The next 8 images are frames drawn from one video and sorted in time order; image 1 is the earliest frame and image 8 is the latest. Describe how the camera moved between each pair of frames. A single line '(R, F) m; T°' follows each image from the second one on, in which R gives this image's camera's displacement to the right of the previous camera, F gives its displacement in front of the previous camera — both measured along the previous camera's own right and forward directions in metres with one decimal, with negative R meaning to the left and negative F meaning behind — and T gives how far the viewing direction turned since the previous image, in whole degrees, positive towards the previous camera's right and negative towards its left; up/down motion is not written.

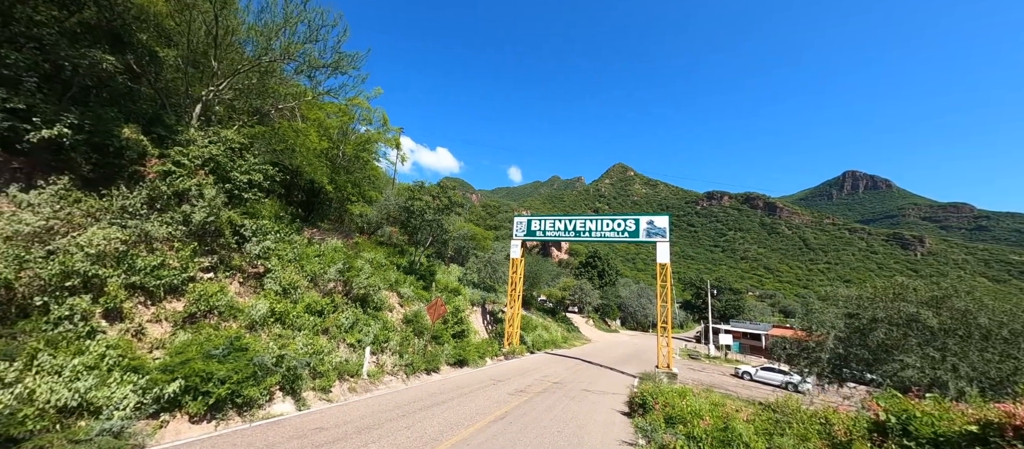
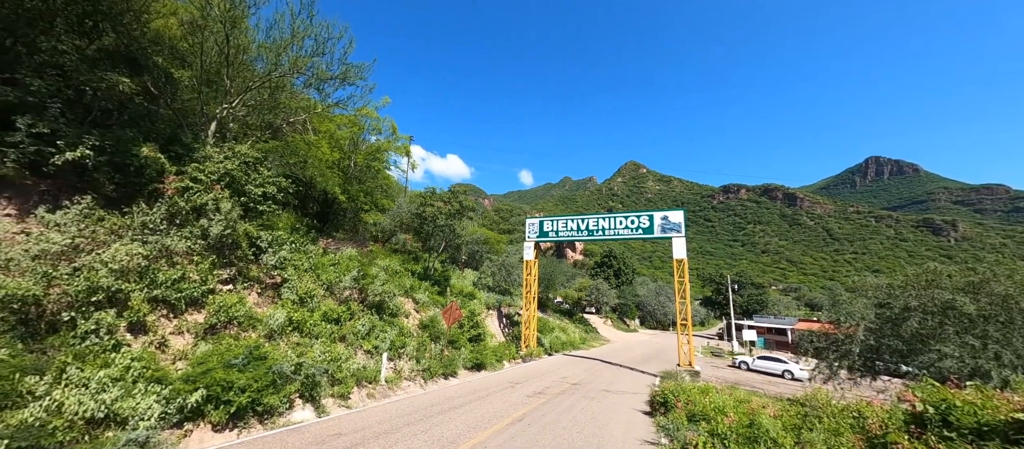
(+0.1, 0.0) m; -2°
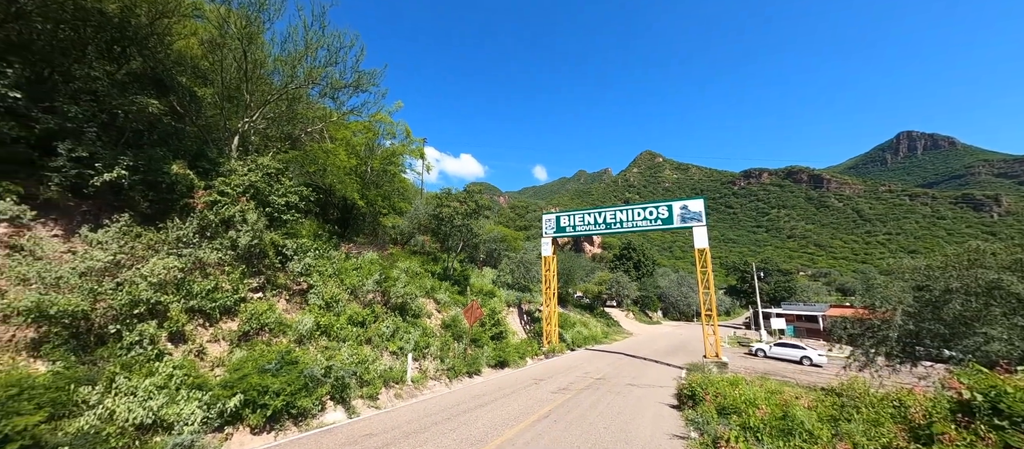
(0.0, 0.0) m; -3°
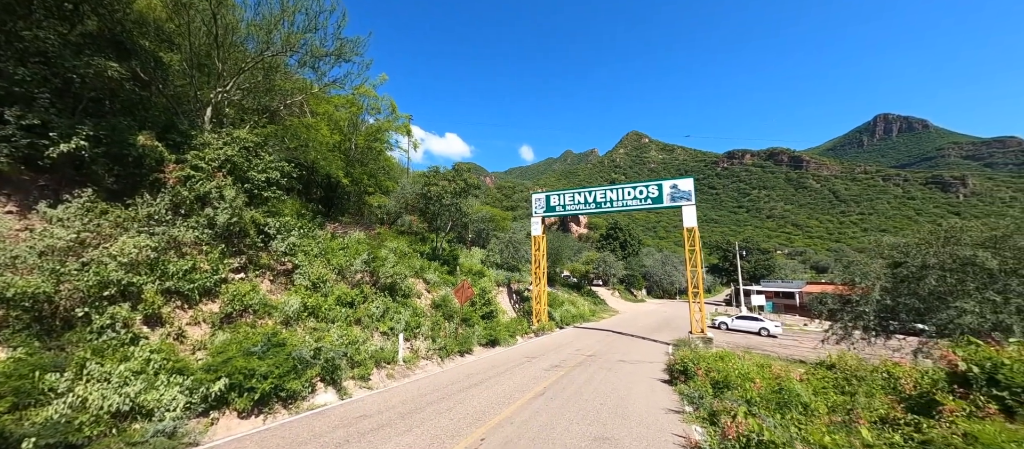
(-0.2, +0.3) m; +2°
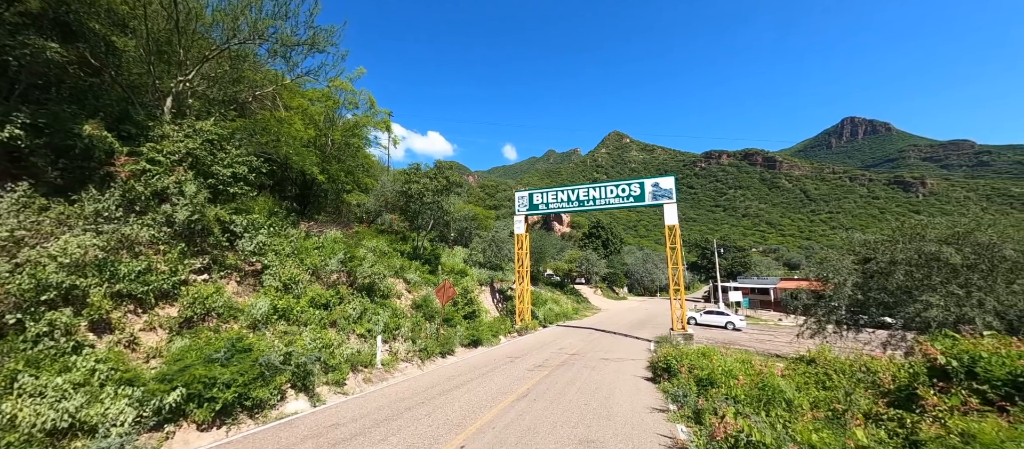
(0.0, +0.3) m; +3°
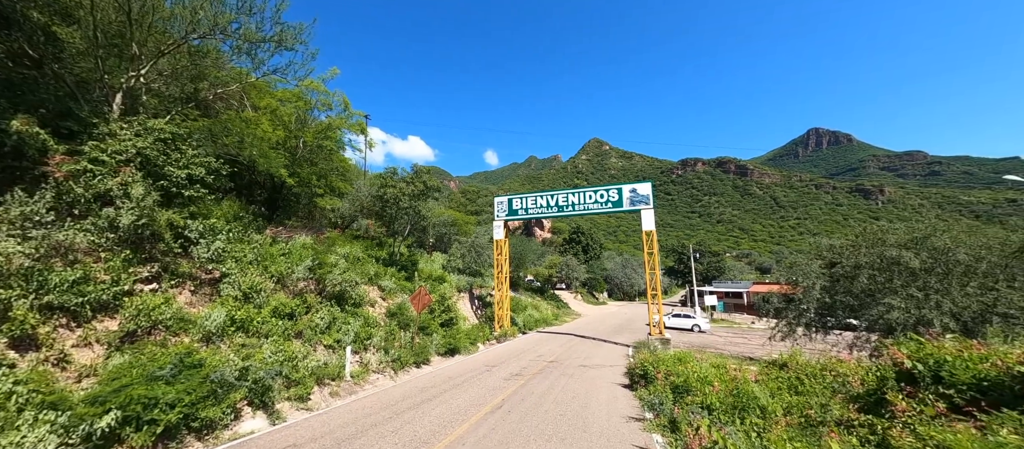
(+0.2, +0.2) m; +3°
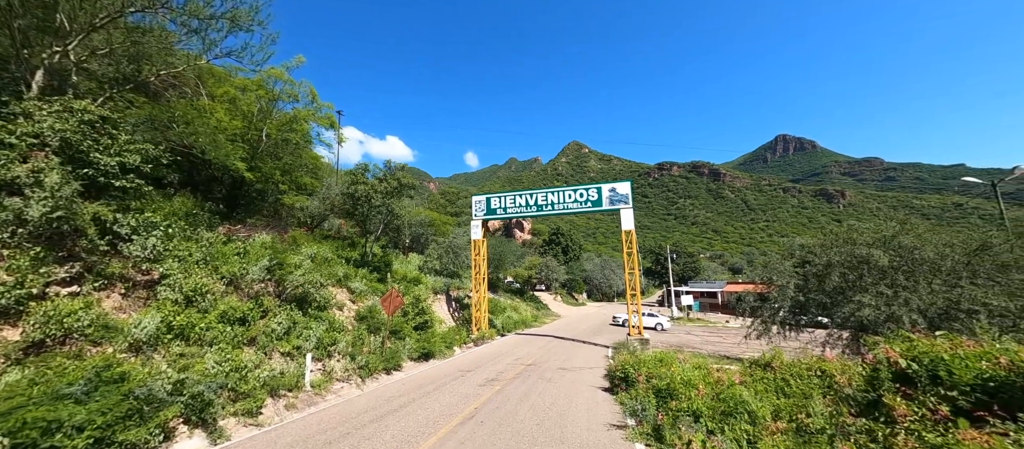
(+0.1, +0.6) m; +3°
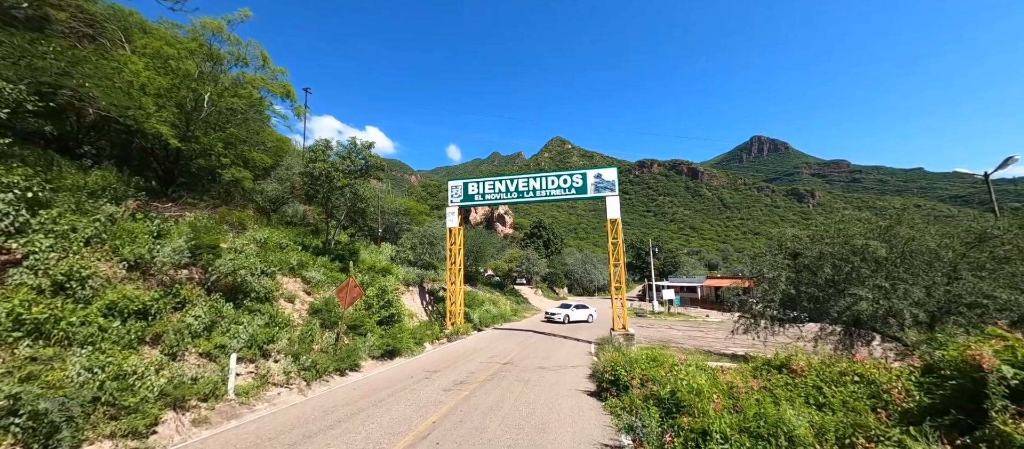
(+0.2, +1.5) m; +3°
